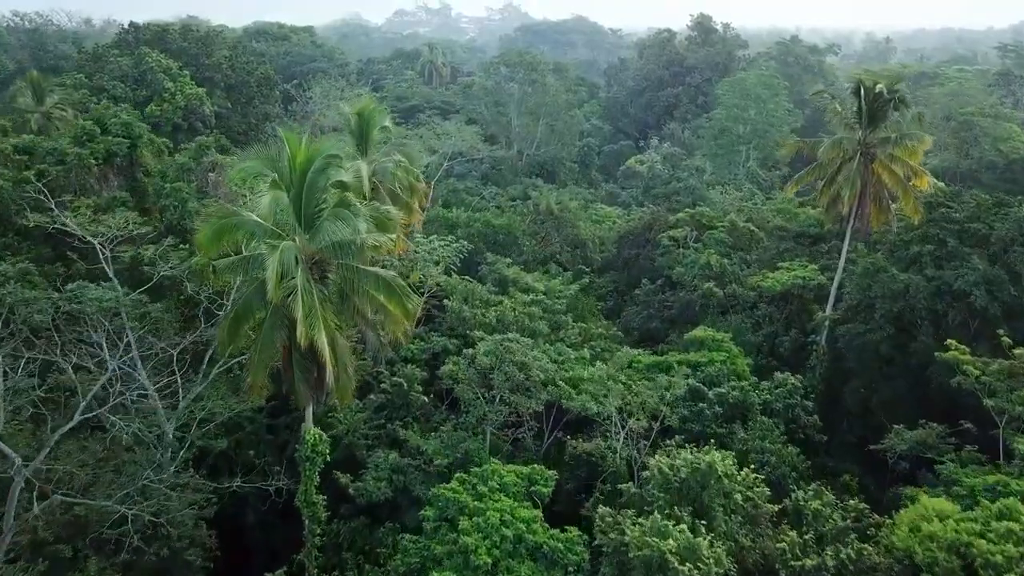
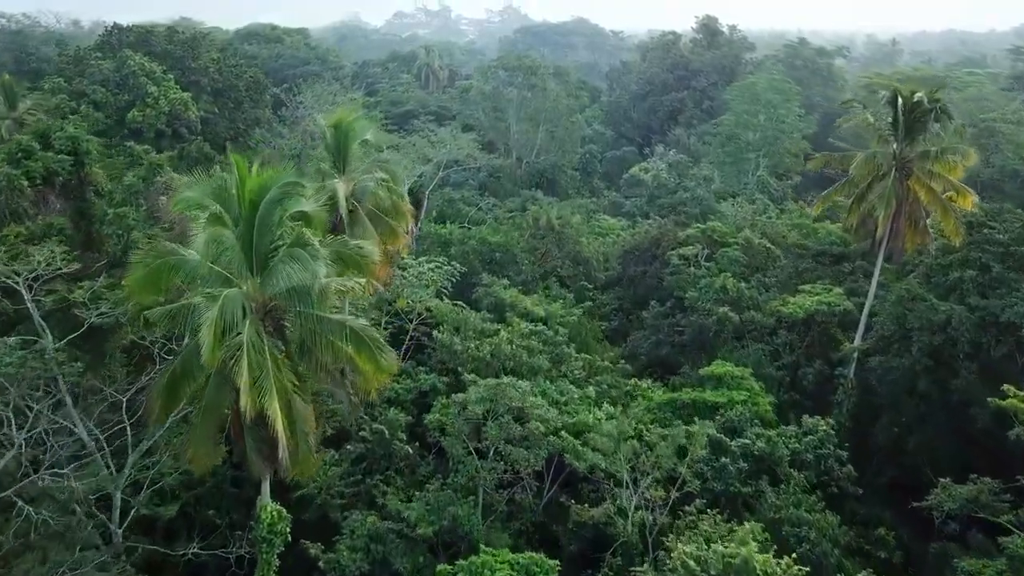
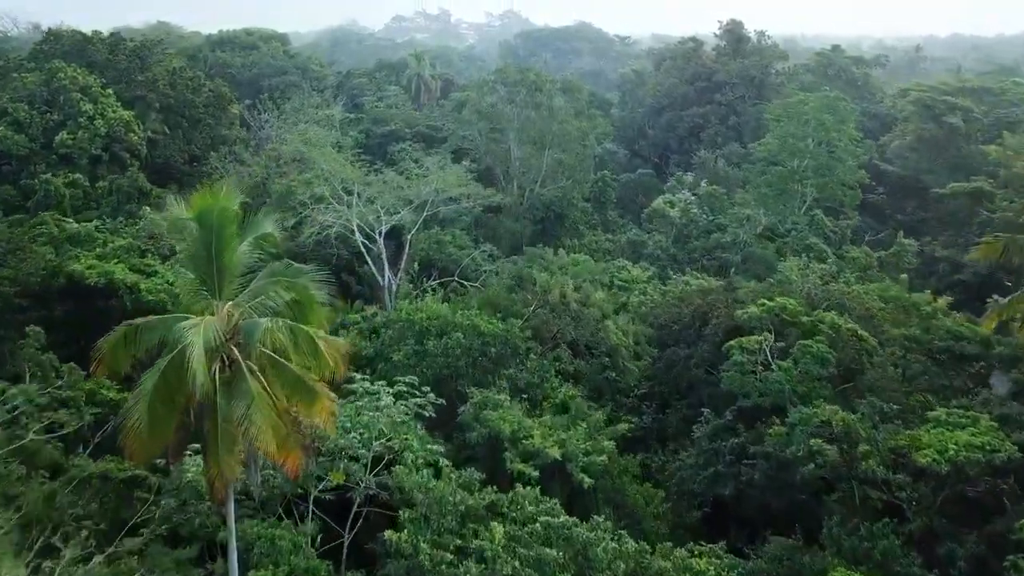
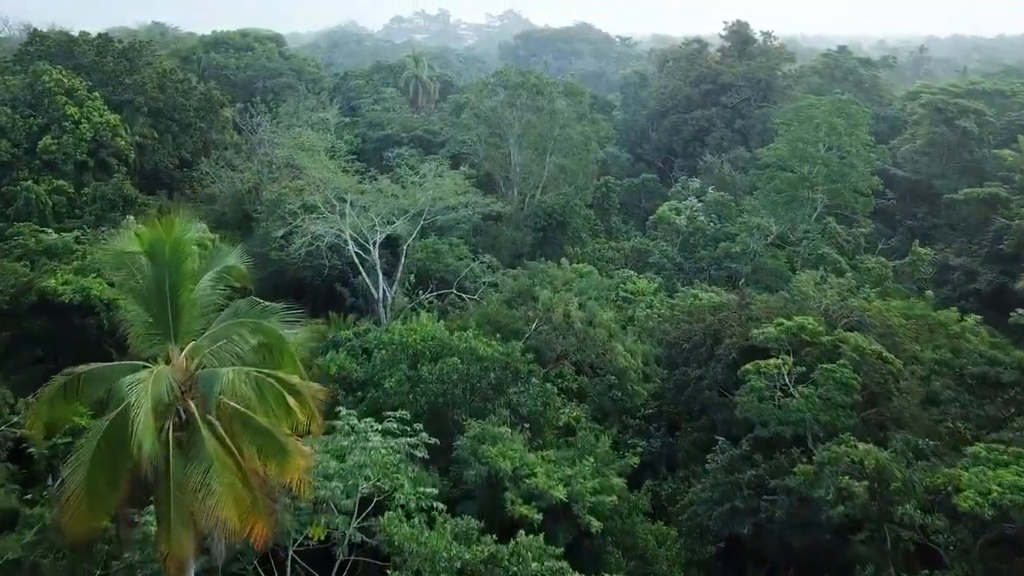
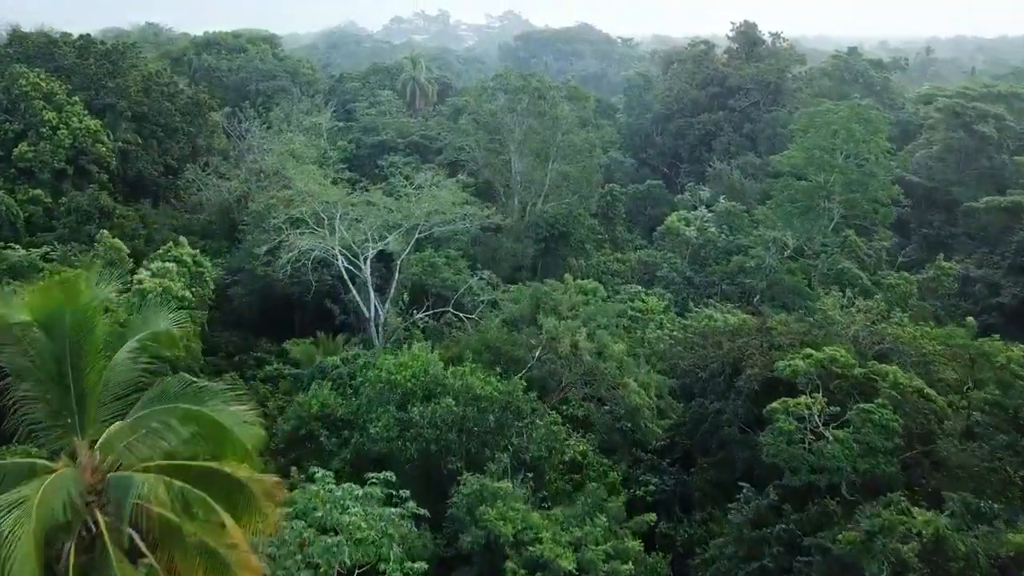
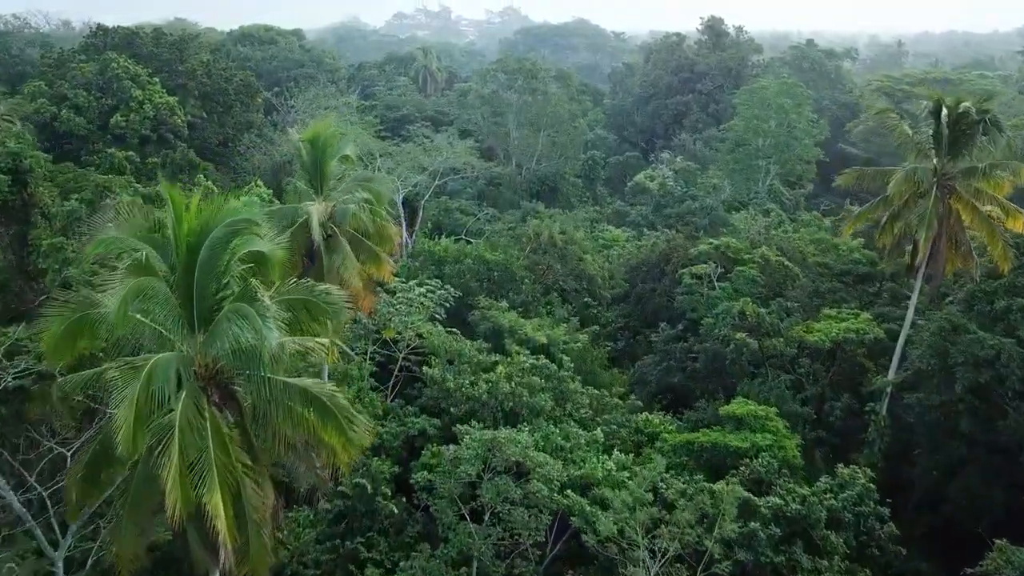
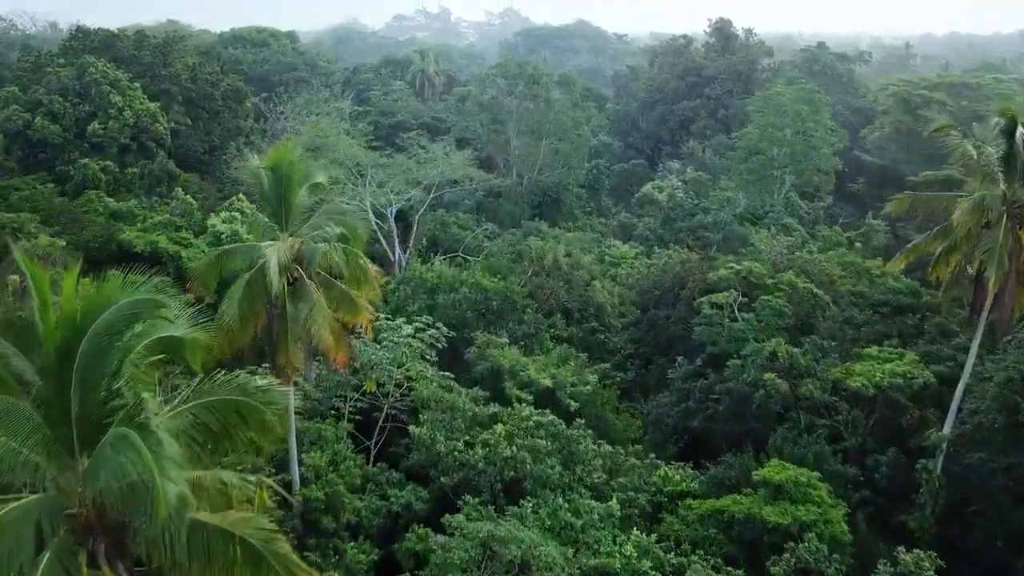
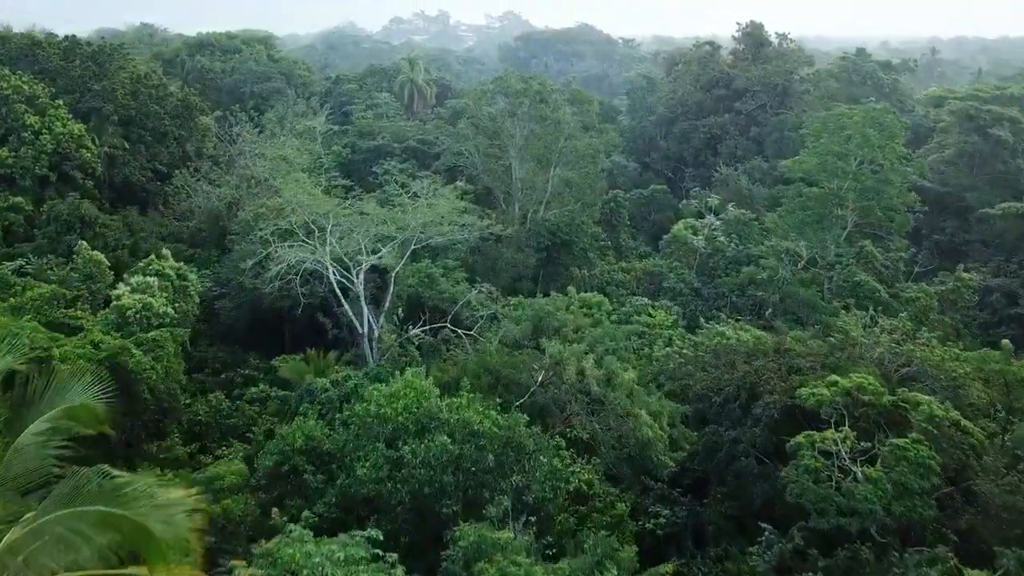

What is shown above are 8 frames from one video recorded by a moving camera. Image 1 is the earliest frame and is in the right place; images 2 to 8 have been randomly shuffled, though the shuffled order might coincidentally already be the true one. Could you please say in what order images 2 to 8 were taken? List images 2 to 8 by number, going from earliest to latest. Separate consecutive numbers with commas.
2, 6, 7, 3, 4, 5, 8
